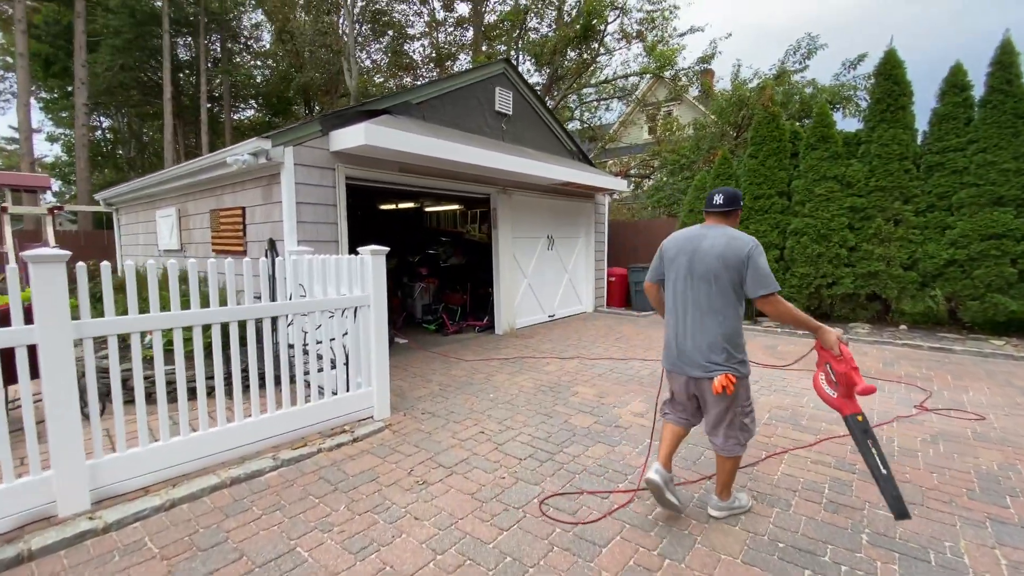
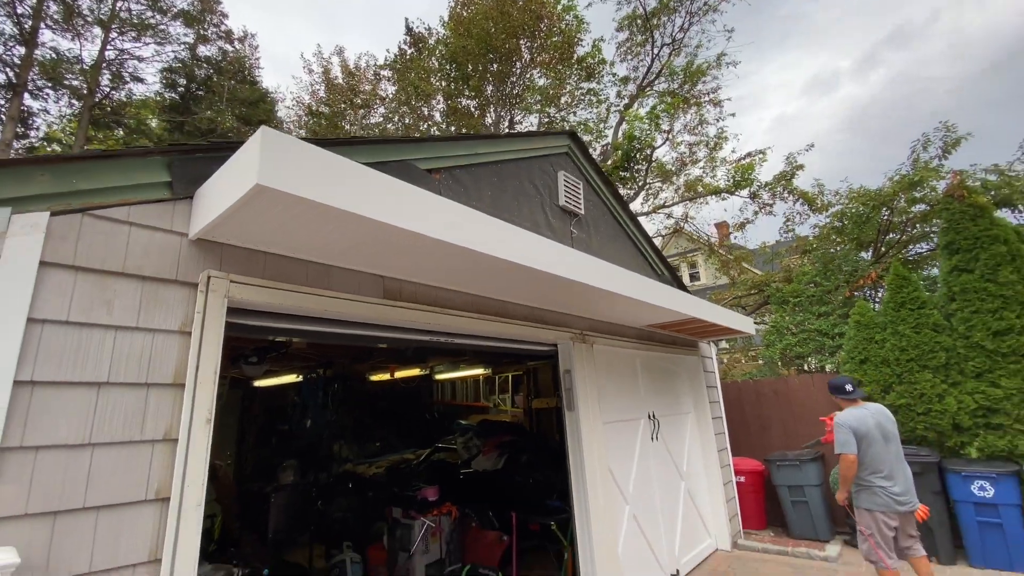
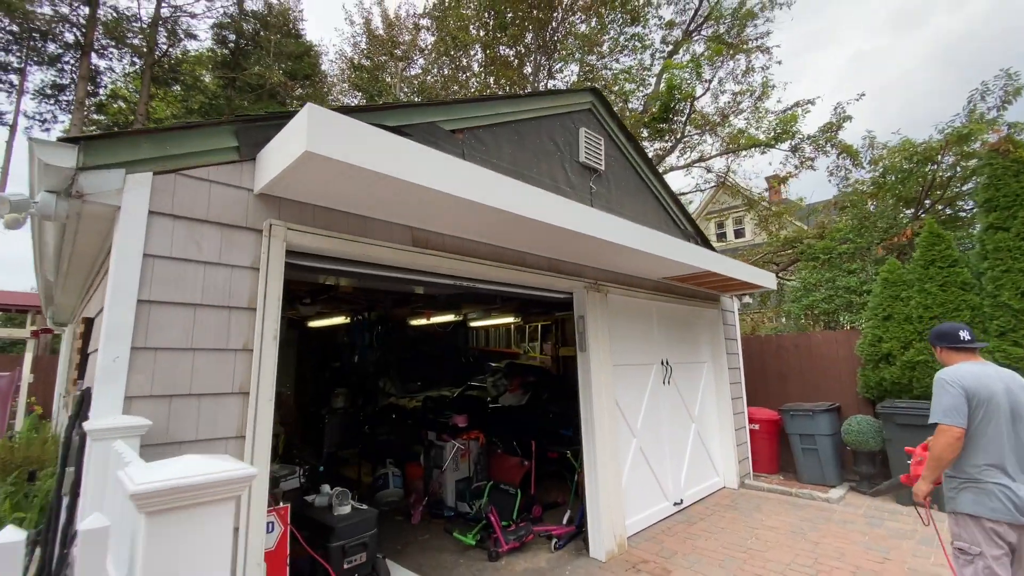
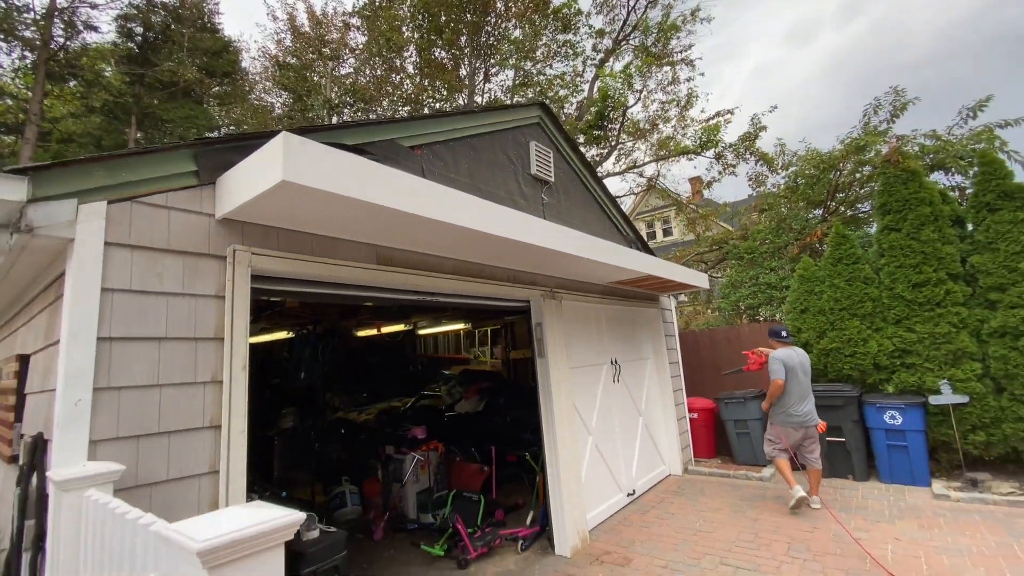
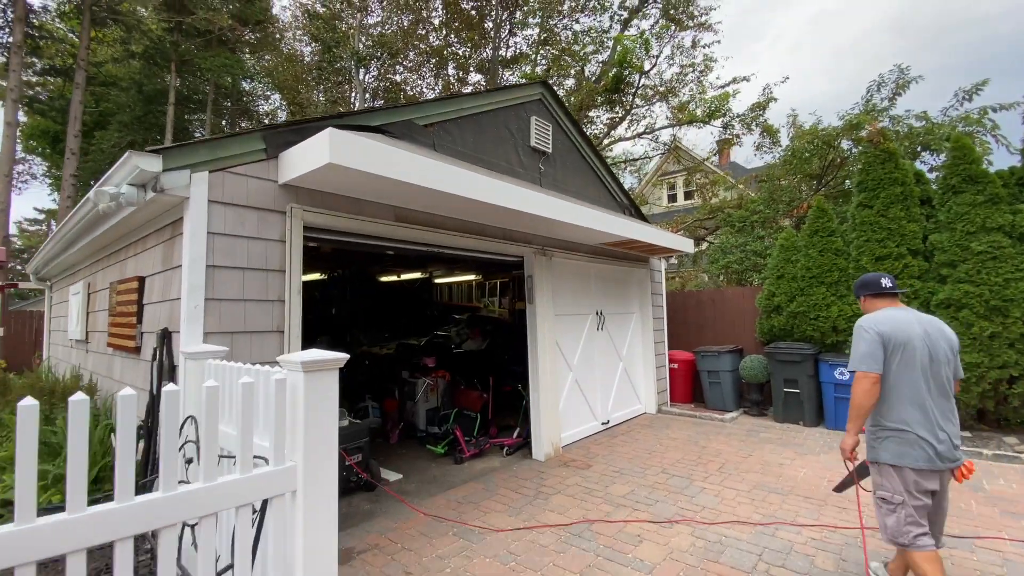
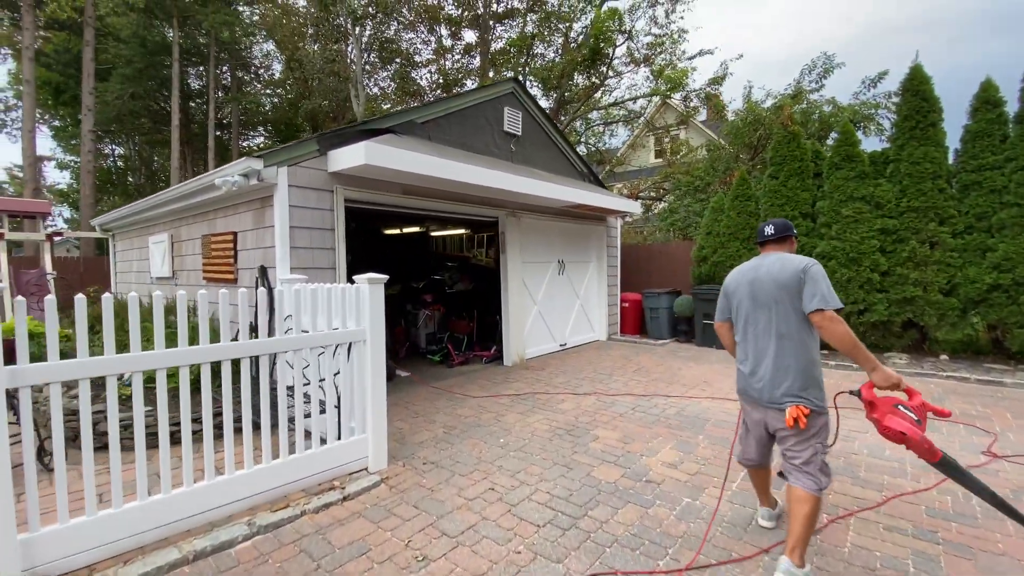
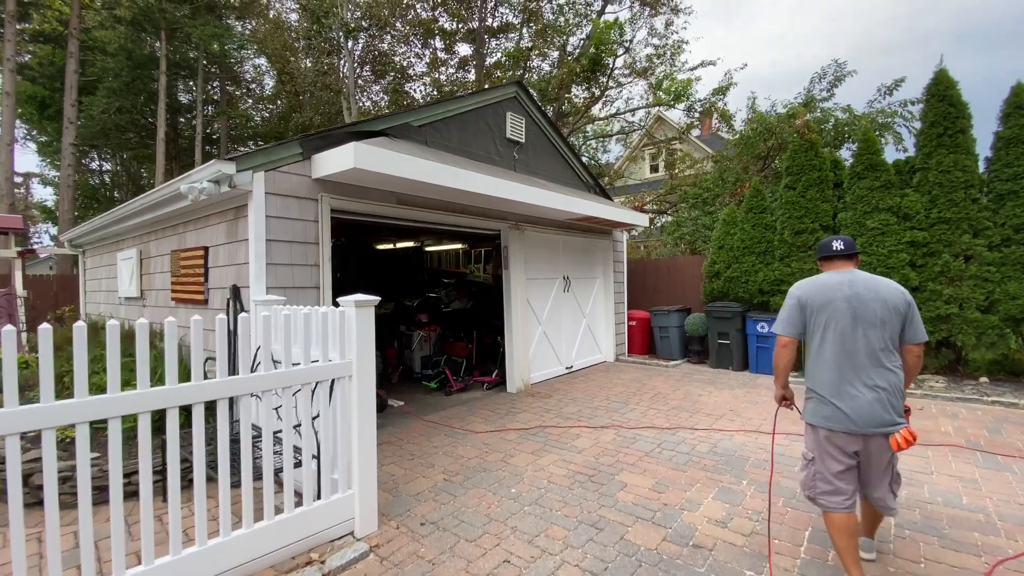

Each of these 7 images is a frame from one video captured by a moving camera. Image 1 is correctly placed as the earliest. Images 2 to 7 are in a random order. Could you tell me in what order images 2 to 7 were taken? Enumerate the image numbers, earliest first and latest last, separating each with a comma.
6, 7, 5, 3, 2, 4
